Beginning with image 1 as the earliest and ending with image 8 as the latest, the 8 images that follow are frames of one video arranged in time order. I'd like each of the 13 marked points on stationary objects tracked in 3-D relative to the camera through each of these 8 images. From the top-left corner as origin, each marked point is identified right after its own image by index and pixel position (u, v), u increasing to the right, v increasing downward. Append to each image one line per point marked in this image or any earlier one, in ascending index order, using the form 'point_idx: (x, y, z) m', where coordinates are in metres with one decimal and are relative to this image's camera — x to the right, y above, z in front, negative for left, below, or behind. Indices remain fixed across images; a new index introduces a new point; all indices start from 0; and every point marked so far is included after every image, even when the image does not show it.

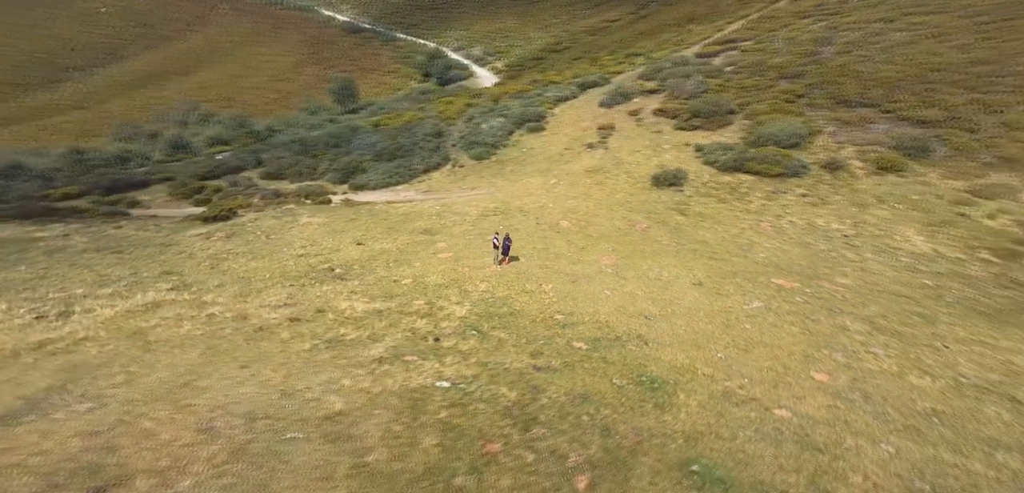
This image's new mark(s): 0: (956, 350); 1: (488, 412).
0: (+20.2, -4.6, +20.3) m
1: (-0.6, -3.8, +10.1) m
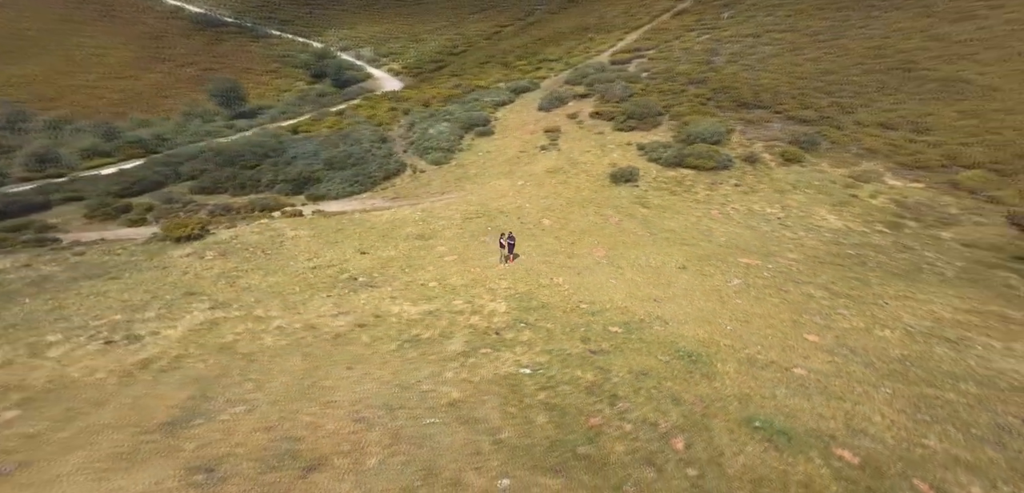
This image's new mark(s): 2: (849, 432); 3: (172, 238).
0: (+20.4, -3.0, +23.9) m
1: (+1.5, -3.6, +10.4) m
2: (+9.2, -5.1, +12.1) m
3: (-13.9, +0.4, +18.1) m
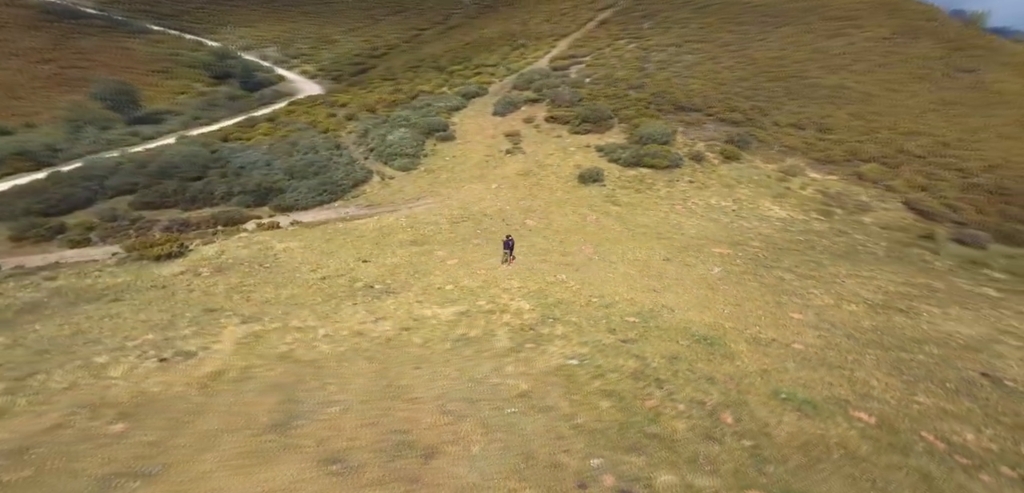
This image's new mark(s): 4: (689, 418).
0: (+19.9, -2.0, +26.5) m
1: (+2.9, -3.3, +10.8) m
2: (+10.4, -4.5, +13.3) m
3: (-13.6, -0.3, +16.6) m
4: (+4.0, -3.9, +9.8) m
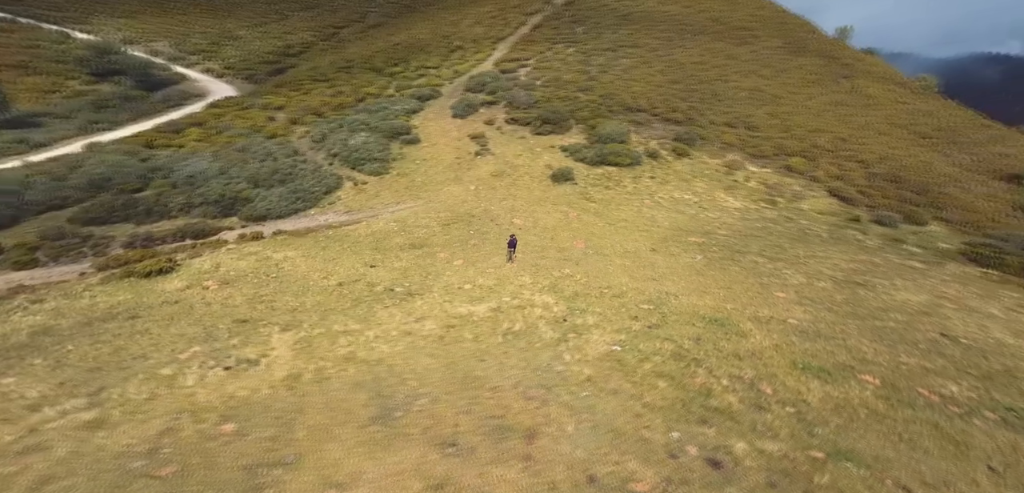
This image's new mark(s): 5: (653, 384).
0: (+19.3, -1.0, +28.8) m
1: (+4.1, -3.0, +11.4) m
2: (+11.4, -3.8, +14.7) m
3: (-13.0, -0.8, +15.3) m
4: (+5.4, -3.5, +10.5) m
5: (+3.3, -3.2, +9.8) m
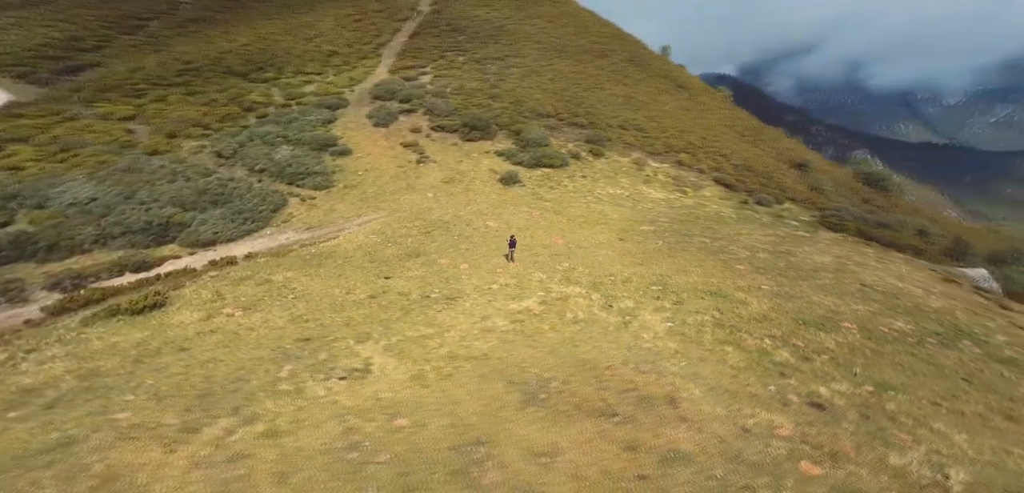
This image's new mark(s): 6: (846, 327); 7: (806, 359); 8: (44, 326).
0: (+17.2, +0.5, +32.8) m
1: (+5.9, -2.4, +12.7) m
2: (+12.5, -2.6, +17.4) m
3: (-11.7, -1.8, +13.2) m
4: (+7.4, -2.8, +12.1) m
5: (+5.5, -2.6, +11.0) m
6: (+12.0, -2.9, +15.9) m
7: (+7.7, -2.9, +11.5) m
8: (-13.6, -2.3, +13.0) m
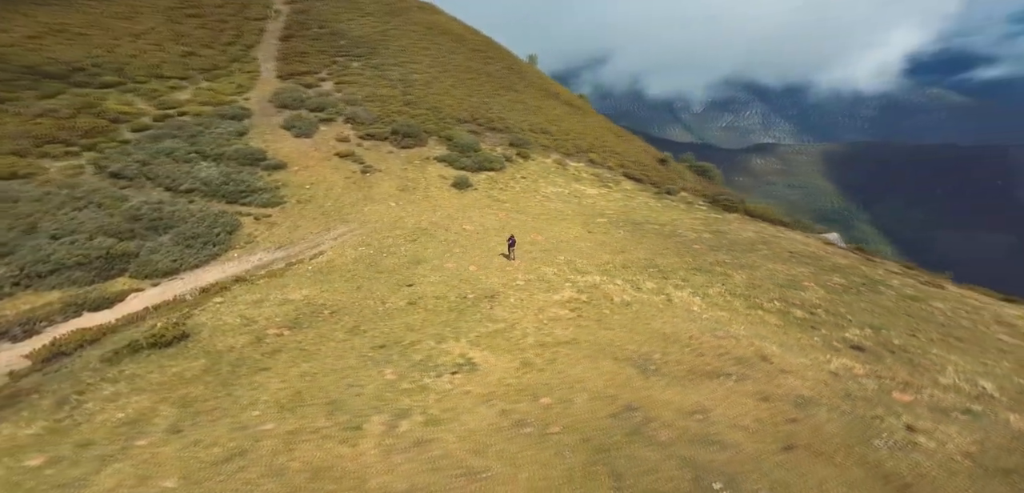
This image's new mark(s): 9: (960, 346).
0: (+14.4, +1.8, +36.5) m
1: (+7.4, -1.7, +14.7) m
2: (+12.9, -1.4, +20.5) m
3: (-10.1, -2.6, +11.9) m
4: (+9.0, -1.9, +14.4) m
5: (+7.3, -1.9, +12.9) m
6: (+12.8, -1.7, +18.9) m
7: (+9.4, -2.0, +13.7) m
8: (-11.8, -3.3, +11.3) m
9: (+13.2, -3.0, +13.1) m
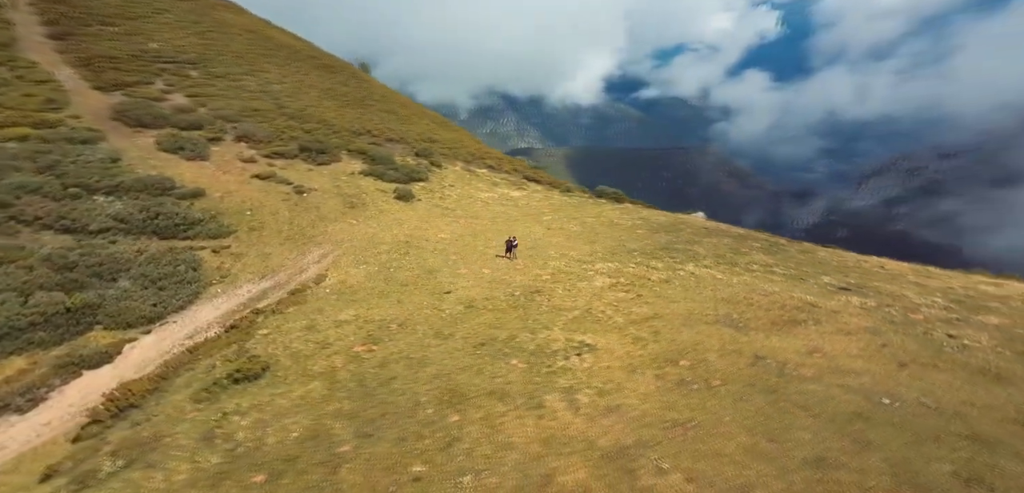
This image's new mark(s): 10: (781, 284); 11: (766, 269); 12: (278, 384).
0: (+10.3, +2.9, +40.9) m
1: (+8.7, -0.8, +18.0) m
2: (+12.8, -0.1, +24.9) m
3: (-7.4, -3.6, +11.4) m
4: (+10.4, -0.8, +18.1) m
5: (+9.0, -1.0, +16.3) m
6: (+13.0, -0.3, +23.4) m
7: (+10.9, -0.9, +17.6) m
8: (-8.9, -4.4, +10.5) m
9: (+14.9, -1.4, +17.9) m
10: (+8.8, -1.1, +14.9) m
11: (+10.7, -0.8, +18.7) m
12: (-6.1, -3.6, +11.5) m
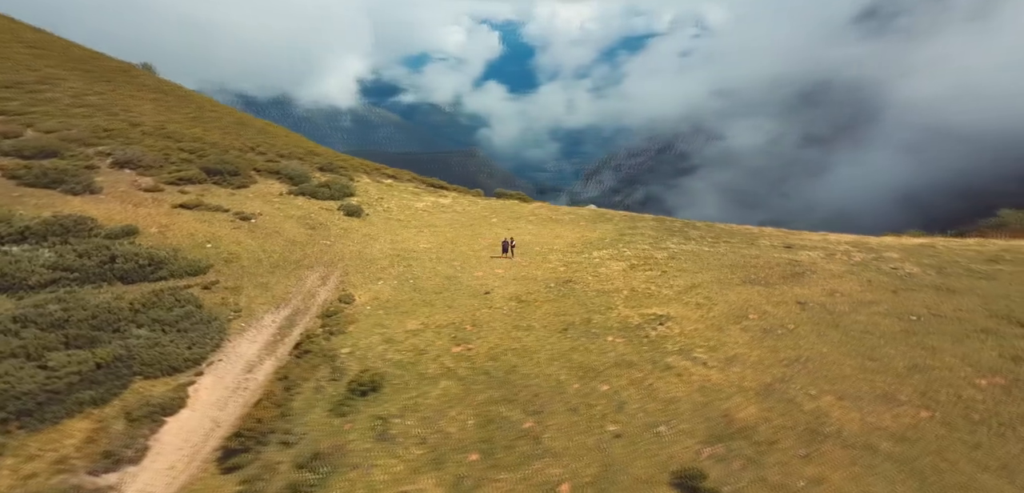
0: (+5.8, +3.8, +45.4) m
1: (+9.6, +0.2, +22.8) m
2: (+11.9, +1.3, +30.4) m
3: (-4.4, -4.3, +12.9) m
4: (+11.1, +0.3, +23.2) m
5: (+10.2, +0.1, +21.1) m
6: (+12.5, +1.1, +28.9) m
7: (+11.8, +0.3, +22.8) m
8: (-5.5, -5.3, +11.7) m
9: (+15.6, +0.3, +23.9) m
10: (+10.4, -0.1, +19.7) m
11: (+11.3, +0.3, +23.8) m
12: (-3.1, -4.2, +13.2) m
